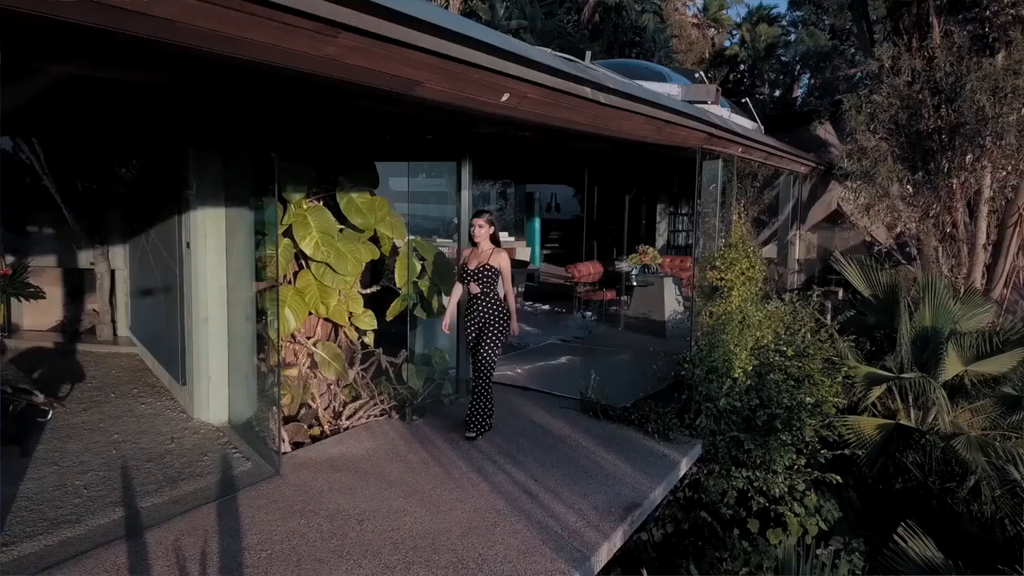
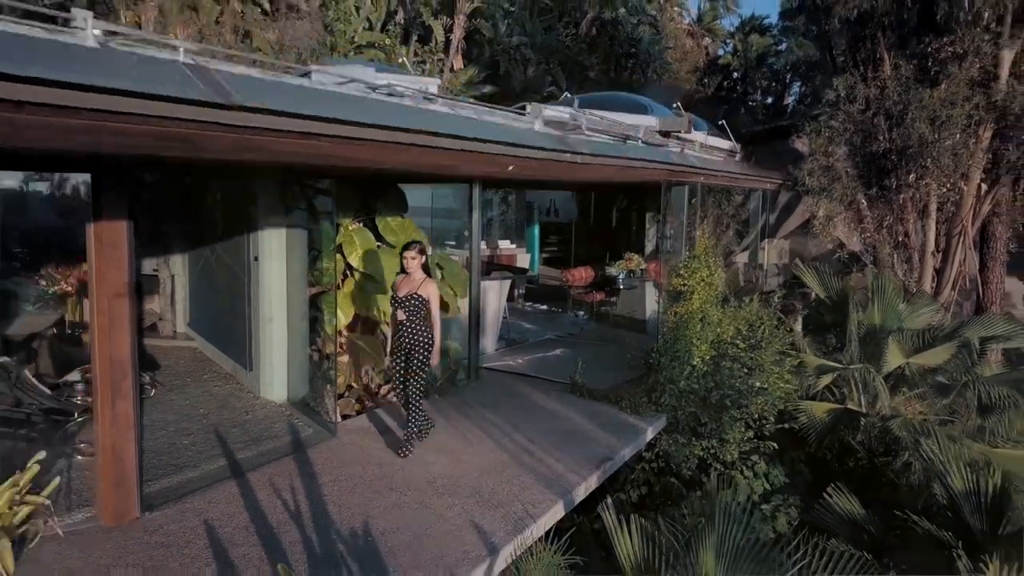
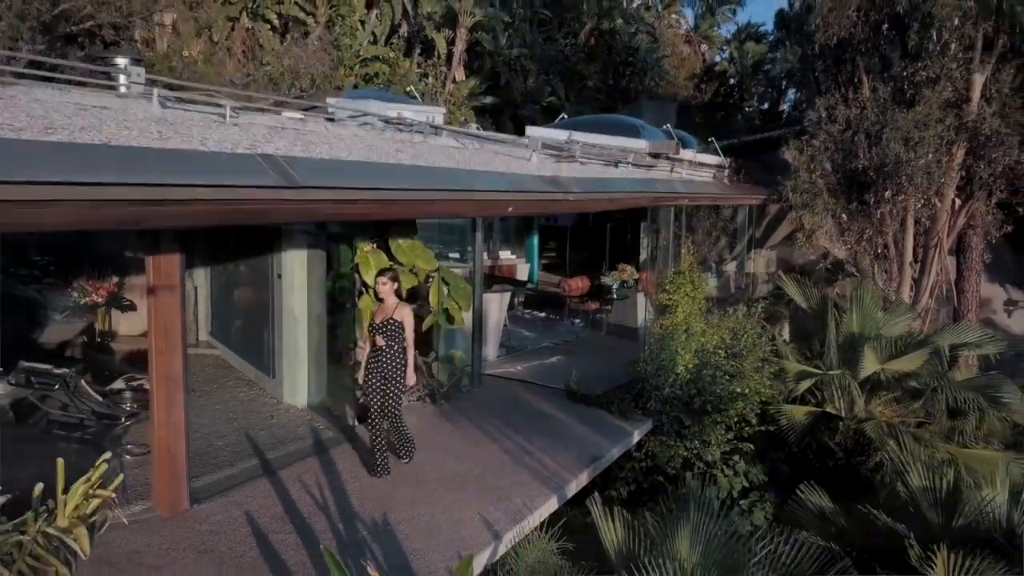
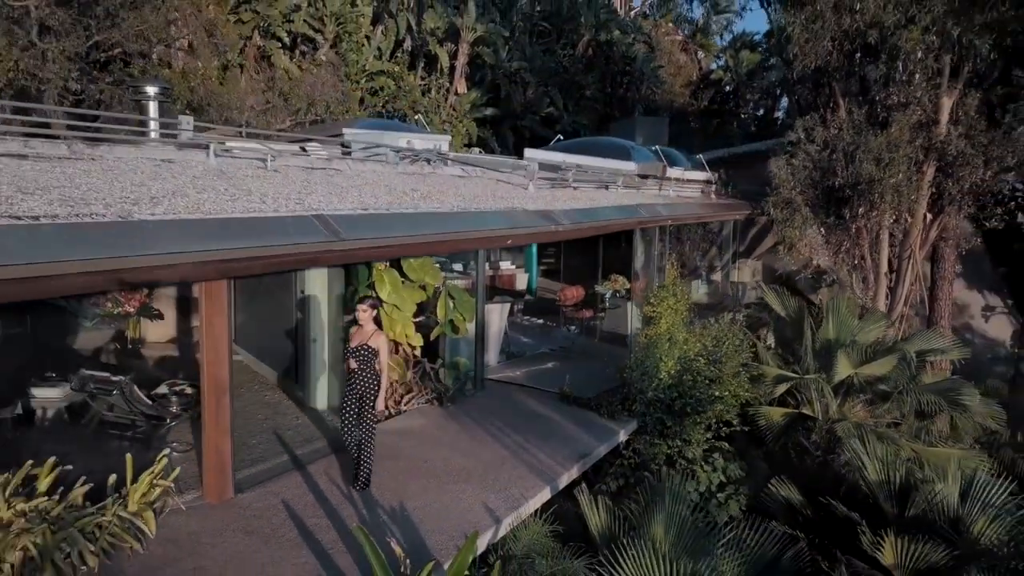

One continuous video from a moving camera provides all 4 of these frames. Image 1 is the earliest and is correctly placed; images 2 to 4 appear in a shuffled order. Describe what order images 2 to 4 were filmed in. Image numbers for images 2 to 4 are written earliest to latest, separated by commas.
2, 3, 4
